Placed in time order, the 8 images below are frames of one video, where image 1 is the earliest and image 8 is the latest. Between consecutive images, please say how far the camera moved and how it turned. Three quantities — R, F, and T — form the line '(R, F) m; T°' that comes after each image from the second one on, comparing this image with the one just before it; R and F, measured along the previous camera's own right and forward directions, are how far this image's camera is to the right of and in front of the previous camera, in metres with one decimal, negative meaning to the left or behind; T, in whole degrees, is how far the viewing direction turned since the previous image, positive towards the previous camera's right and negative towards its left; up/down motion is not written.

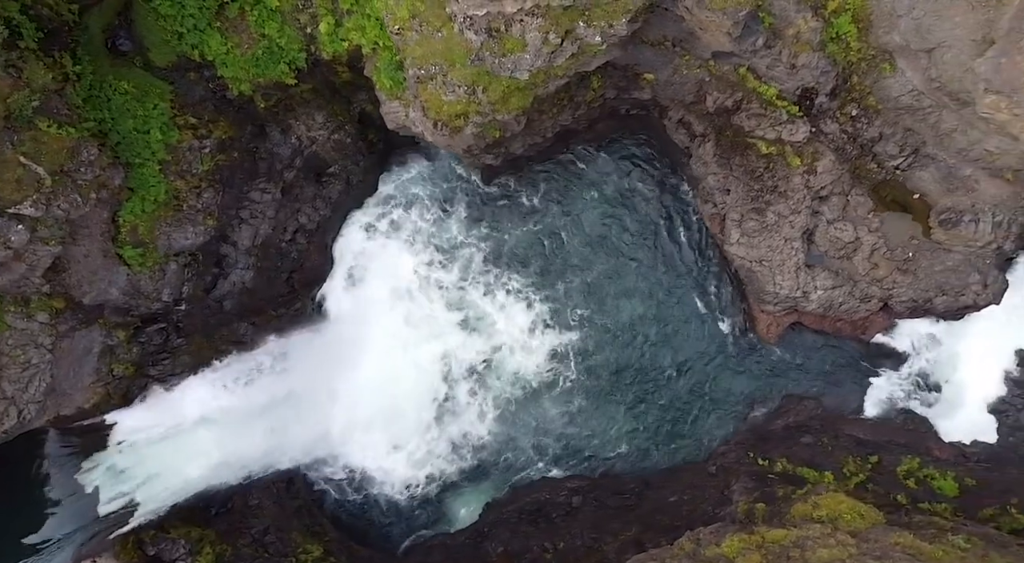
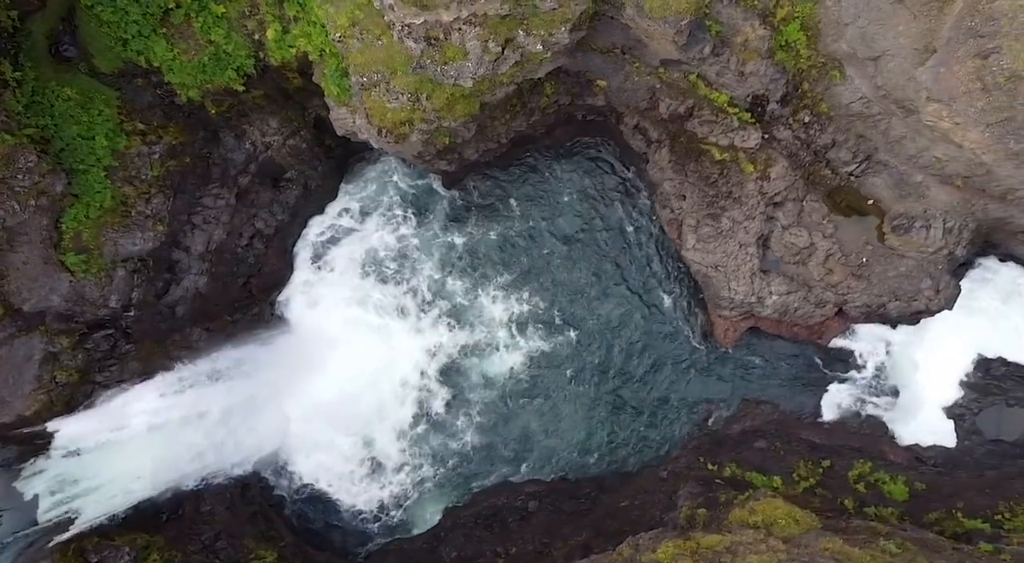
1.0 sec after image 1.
(+0.7, 0.0) m; 0°
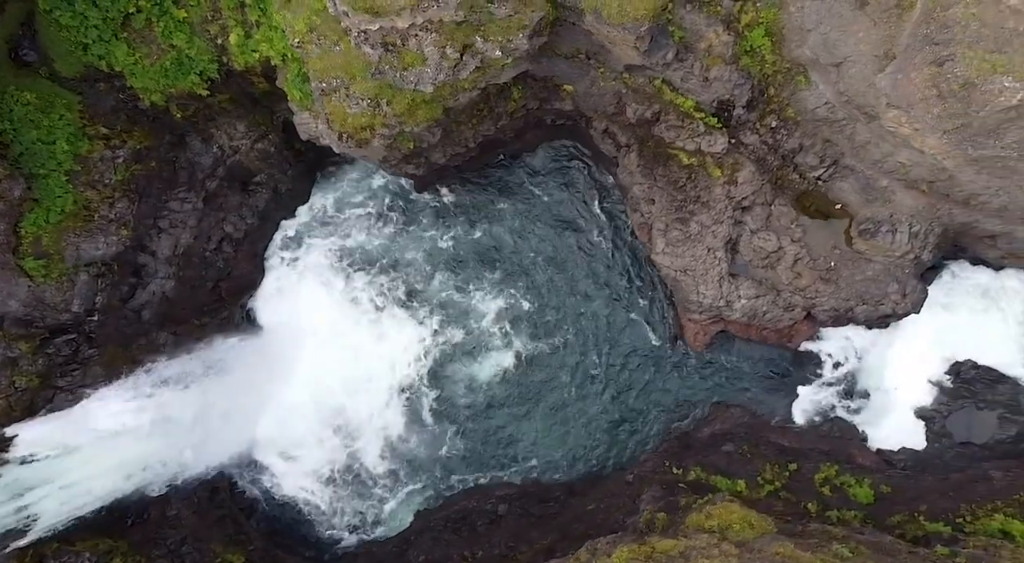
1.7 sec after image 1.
(+0.5, 0.0) m; 0°
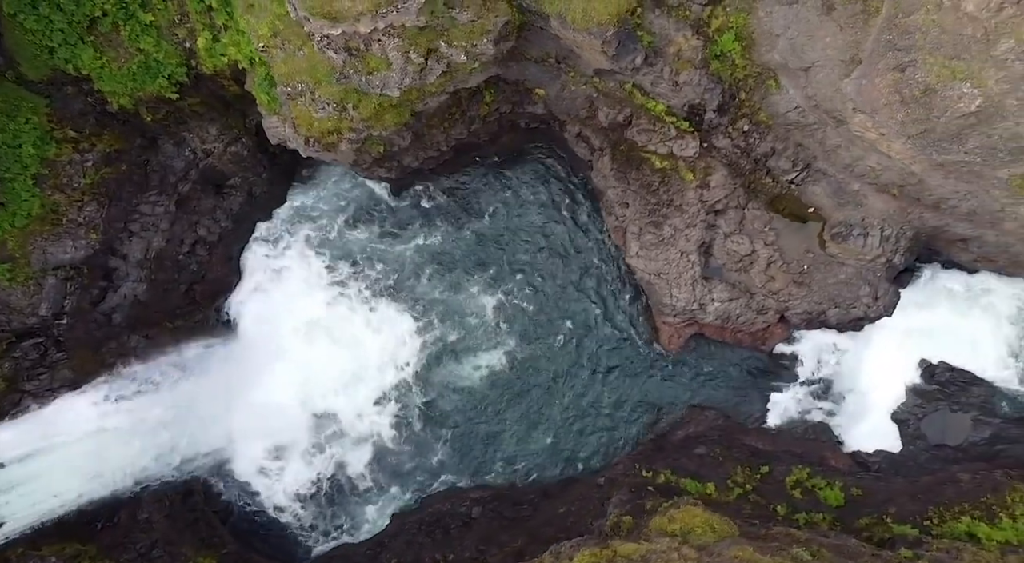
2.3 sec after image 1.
(+0.4, 0.0) m; 0°
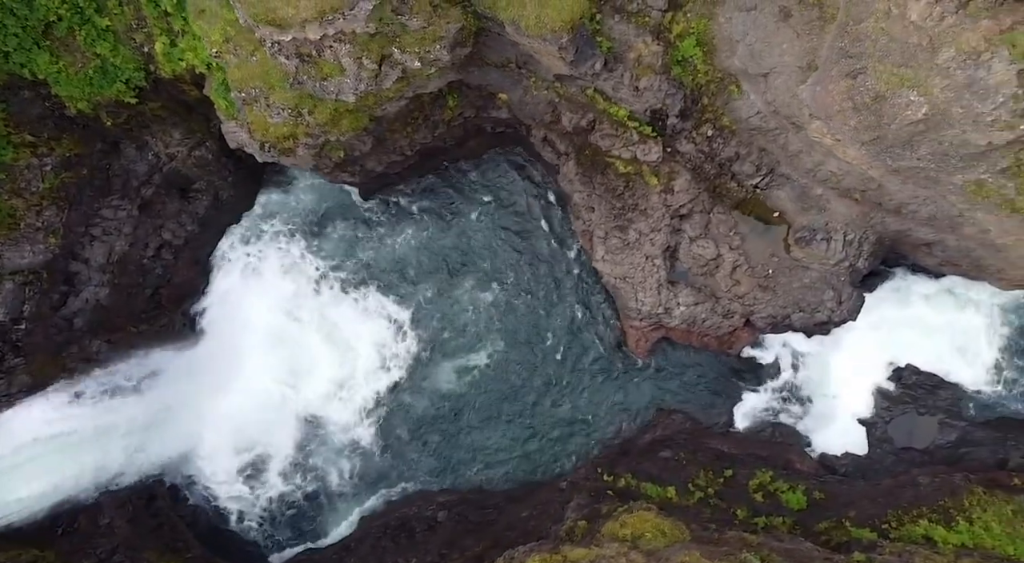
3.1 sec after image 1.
(+0.6, 0.0) m; 0°
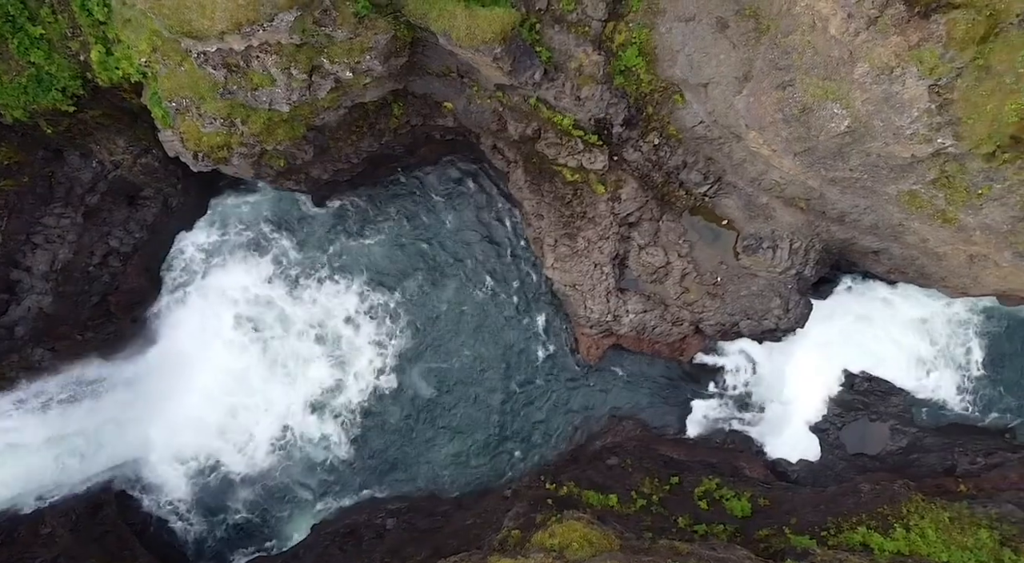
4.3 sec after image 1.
(+0.9, 0.0) m; +1°
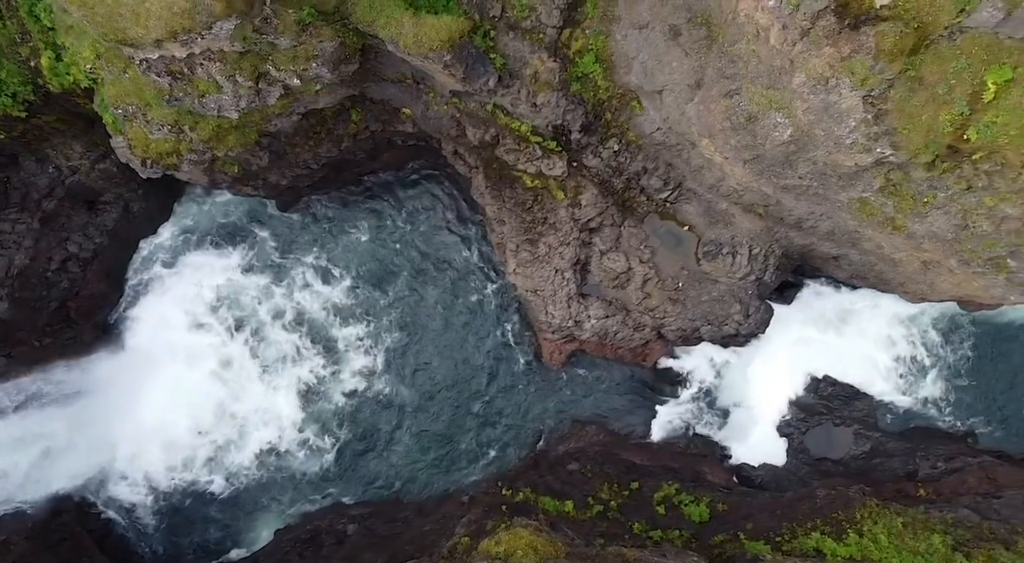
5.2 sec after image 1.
(+0.6, 0.0) m; 0°
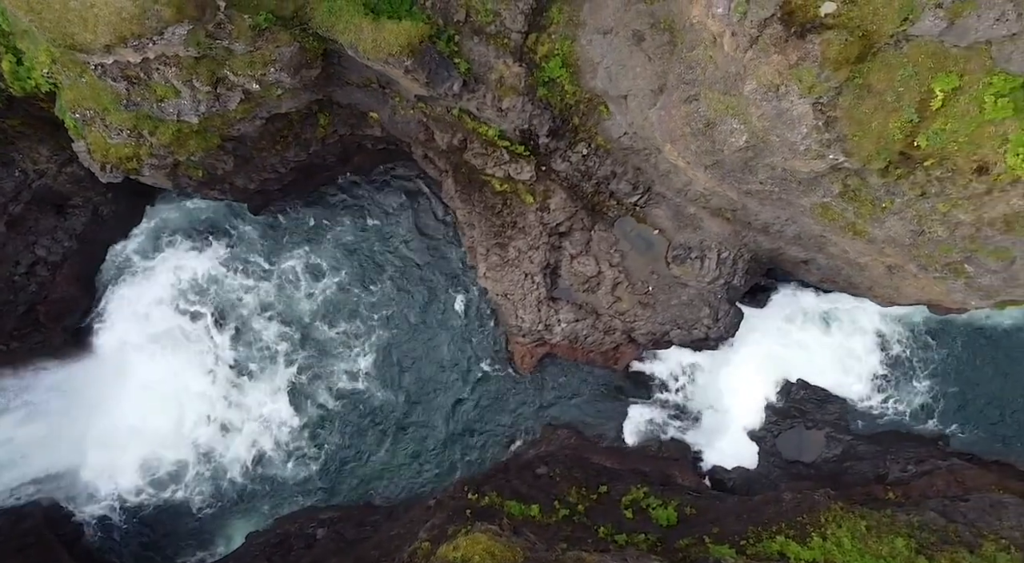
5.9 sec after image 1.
(+0.5, 0.0) m; 0°
